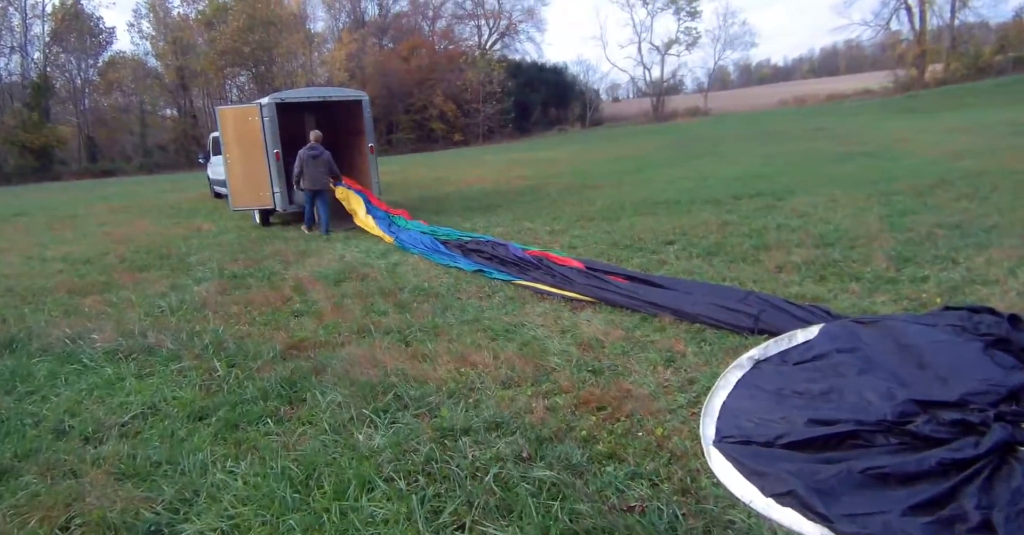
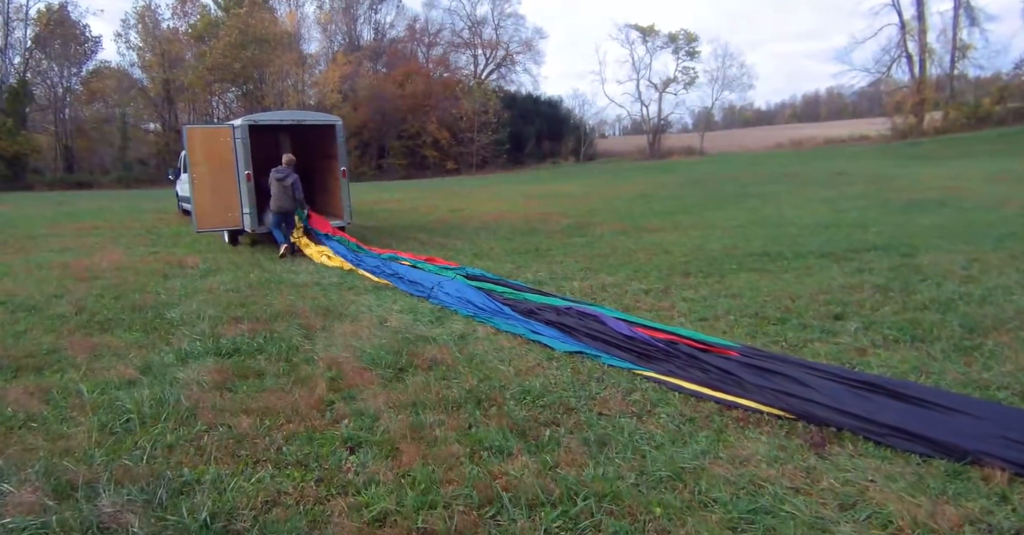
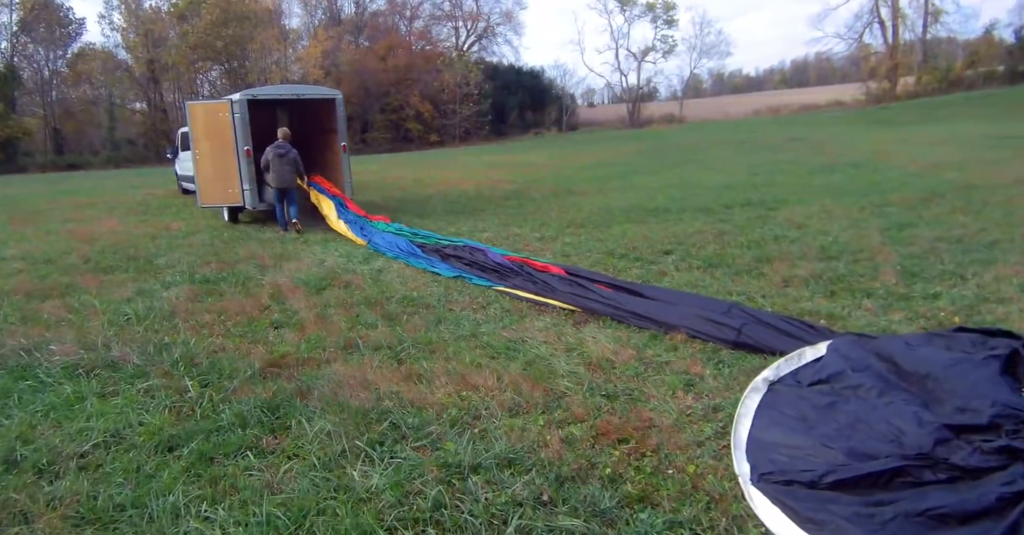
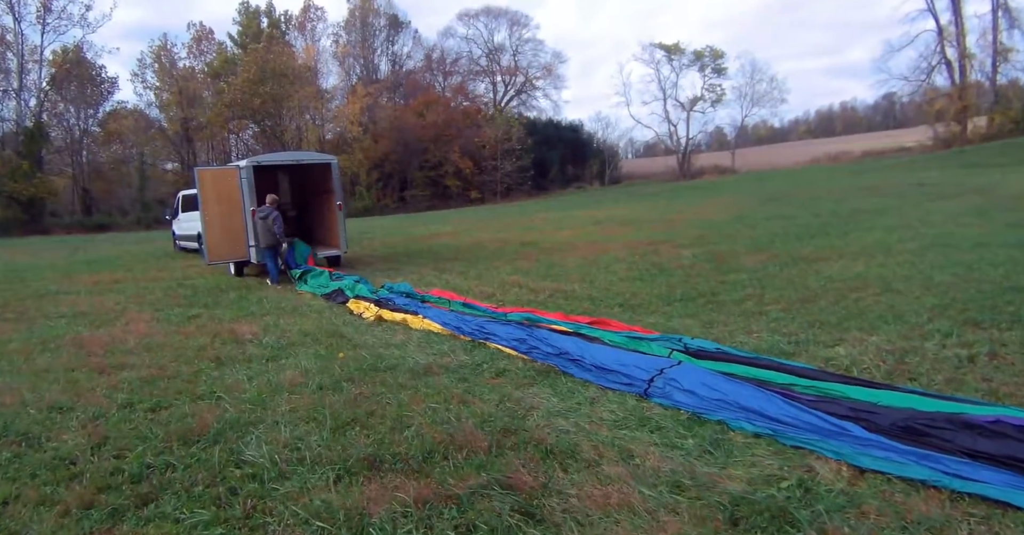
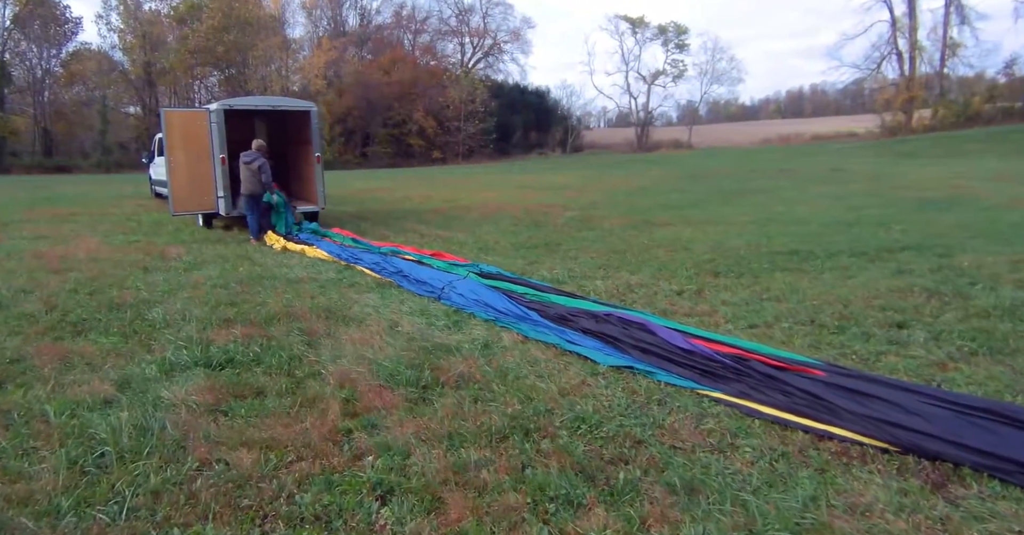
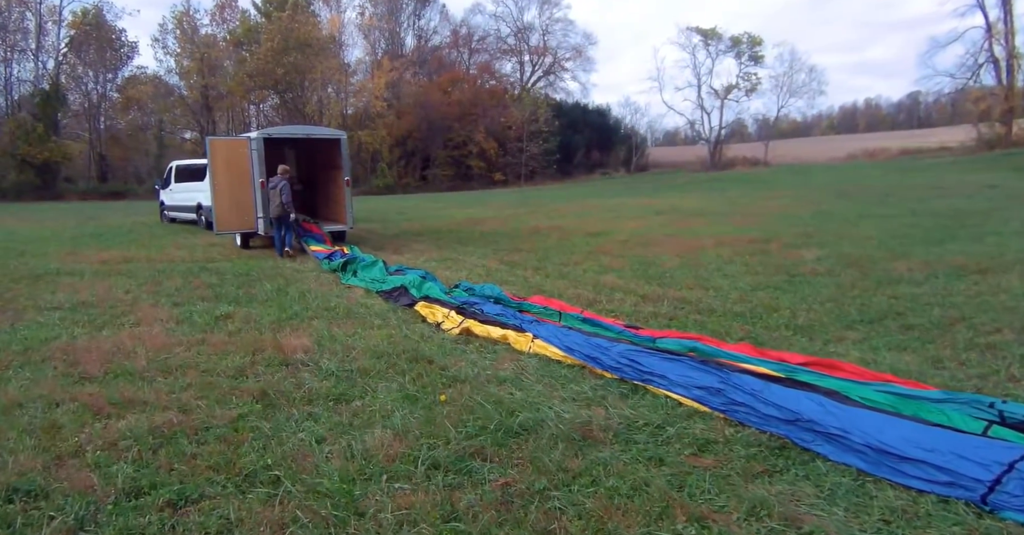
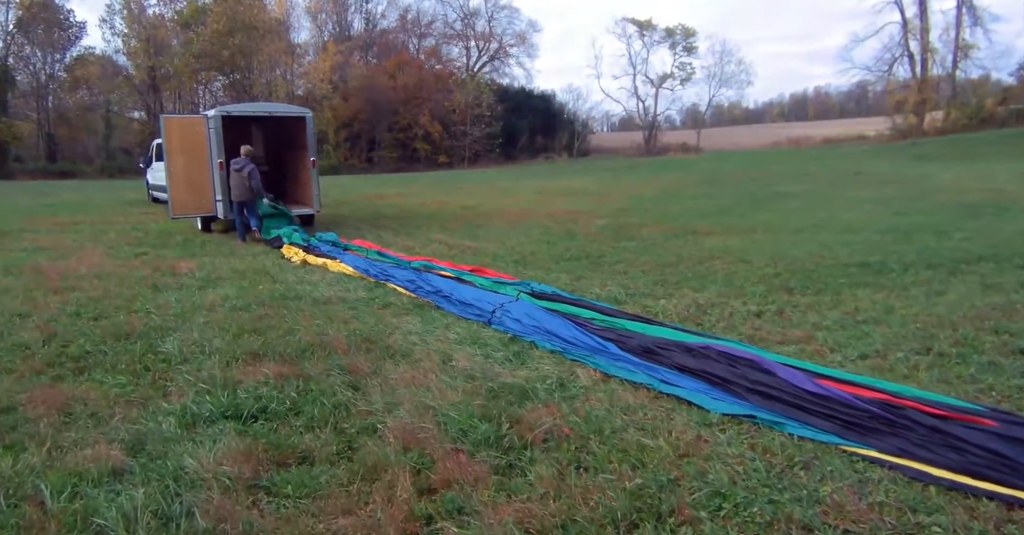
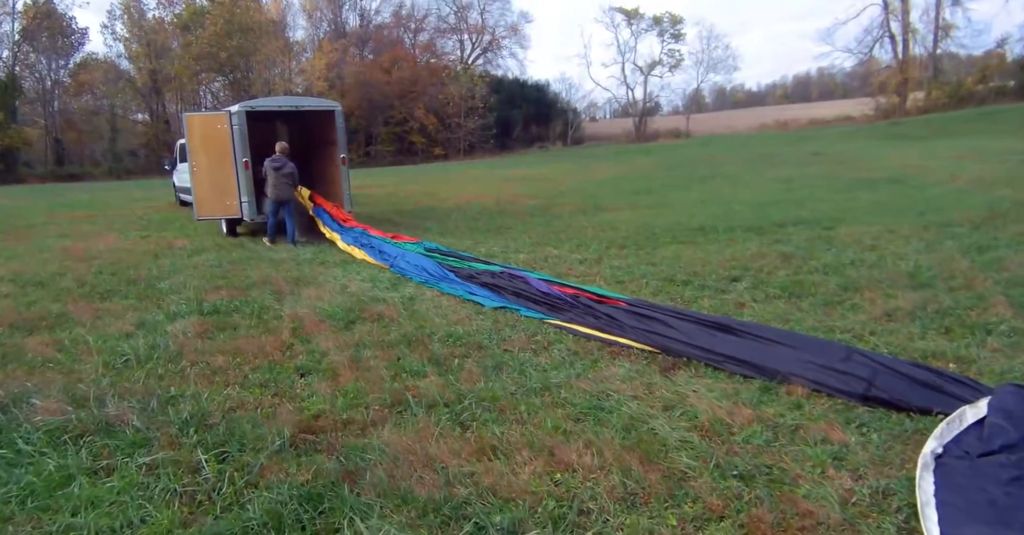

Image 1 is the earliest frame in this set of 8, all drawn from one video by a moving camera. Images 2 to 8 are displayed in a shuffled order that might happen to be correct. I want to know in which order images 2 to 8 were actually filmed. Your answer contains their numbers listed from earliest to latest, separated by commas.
3, 8, 2, 5, 7, 4, 6
